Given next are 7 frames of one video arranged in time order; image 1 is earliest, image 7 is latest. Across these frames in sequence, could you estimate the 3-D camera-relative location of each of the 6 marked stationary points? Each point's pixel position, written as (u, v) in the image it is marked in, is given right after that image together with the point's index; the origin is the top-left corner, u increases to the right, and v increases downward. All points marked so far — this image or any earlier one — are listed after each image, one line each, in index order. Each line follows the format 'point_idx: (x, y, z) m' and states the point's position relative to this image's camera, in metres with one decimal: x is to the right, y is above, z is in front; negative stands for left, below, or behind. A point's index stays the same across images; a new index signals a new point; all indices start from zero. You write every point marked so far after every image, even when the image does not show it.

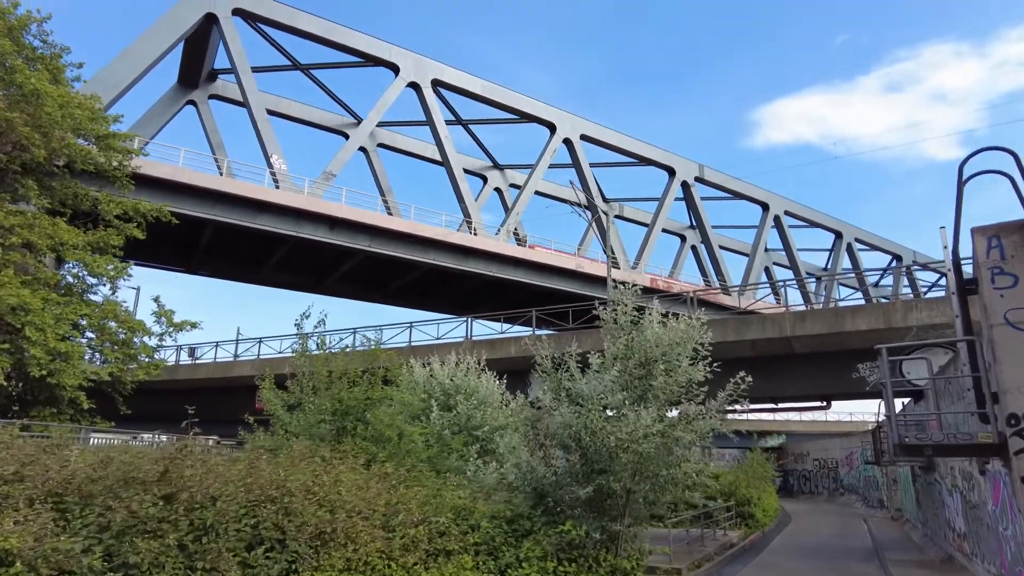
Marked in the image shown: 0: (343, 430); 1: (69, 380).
0: (-2.9, -2.4, +11.5) m
1: (-11.0, -2.2, +17.1) m
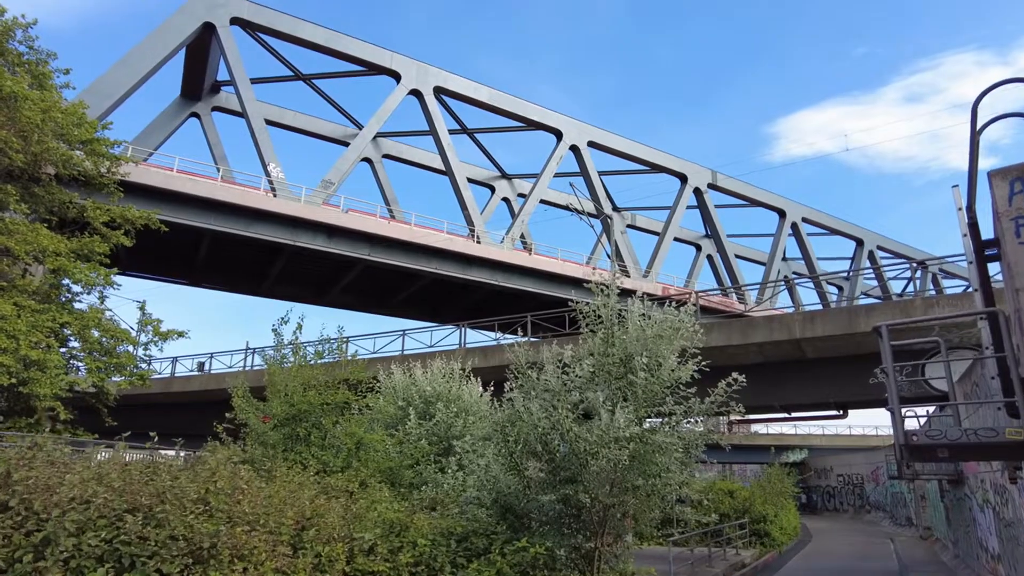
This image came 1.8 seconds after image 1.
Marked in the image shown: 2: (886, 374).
0: (-3.3, -2.3, +10.6) m
1: (-11.2, -2.4, +16.5) m
2: (+2.9, -0.7, +5.2) m
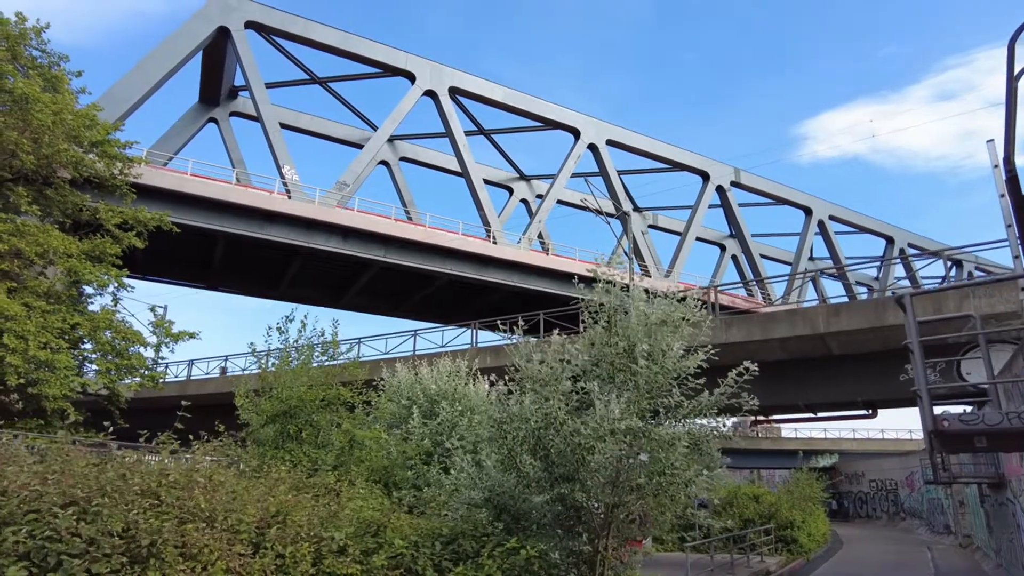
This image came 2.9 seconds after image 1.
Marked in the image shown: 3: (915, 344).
0: (-3.2, -2.2, +10.2) m
1: (-10.9, -2.4, +16.4) m
2: (+2.7, -0.4, +4.6) m
3: (+2.7, -0.4, +4.6) m
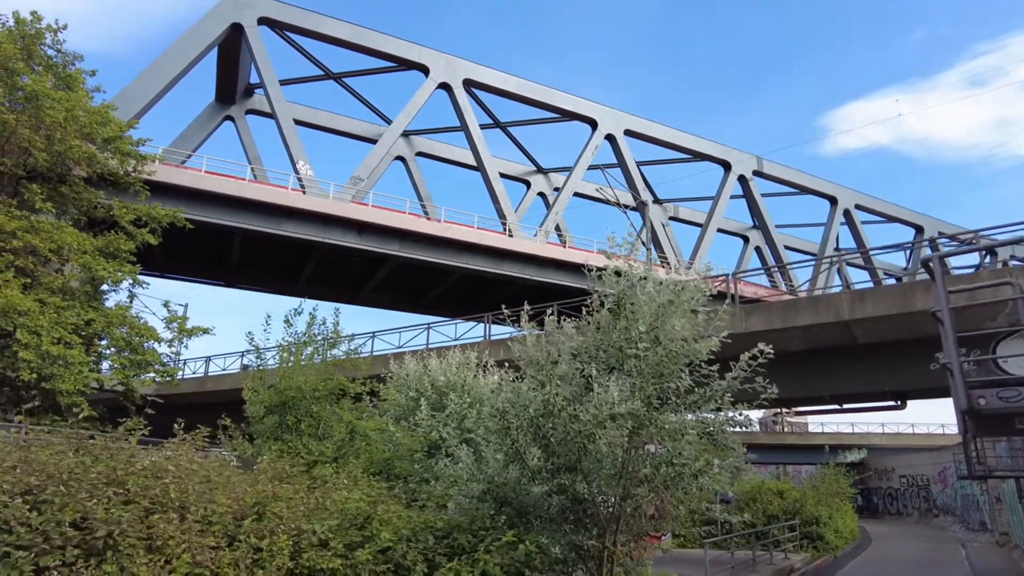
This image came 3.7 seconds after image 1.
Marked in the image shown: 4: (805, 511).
0: (-3.1, -2.1, +10.0) m
1: (-10.6, -2.3, +16.4) m
2: (+2.6, -0.2, +4.2) m
3: (+2.6, -0.1, +4.1) m
4: (+8.3, -6.3, +19.5) m
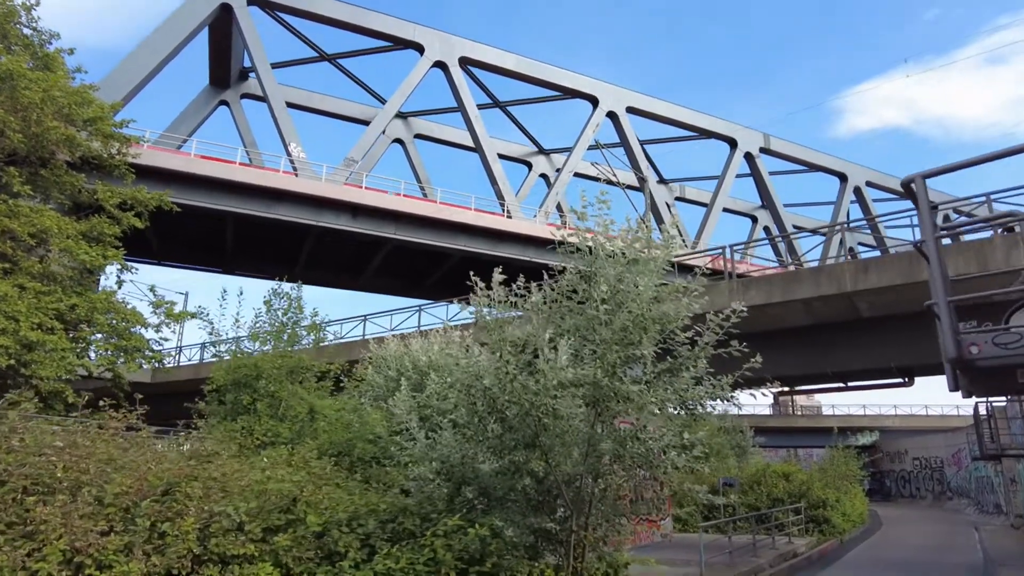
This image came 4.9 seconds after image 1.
0: (-3.4, -1.7, +9.5) m
1: (-10.8, -2.0, +16.0) m
2: (+2.2, +0.1, +3.5) m
3: (+2.2, +0.2, +3.5) m
4: (+8.2, -5.7, +18.9) m
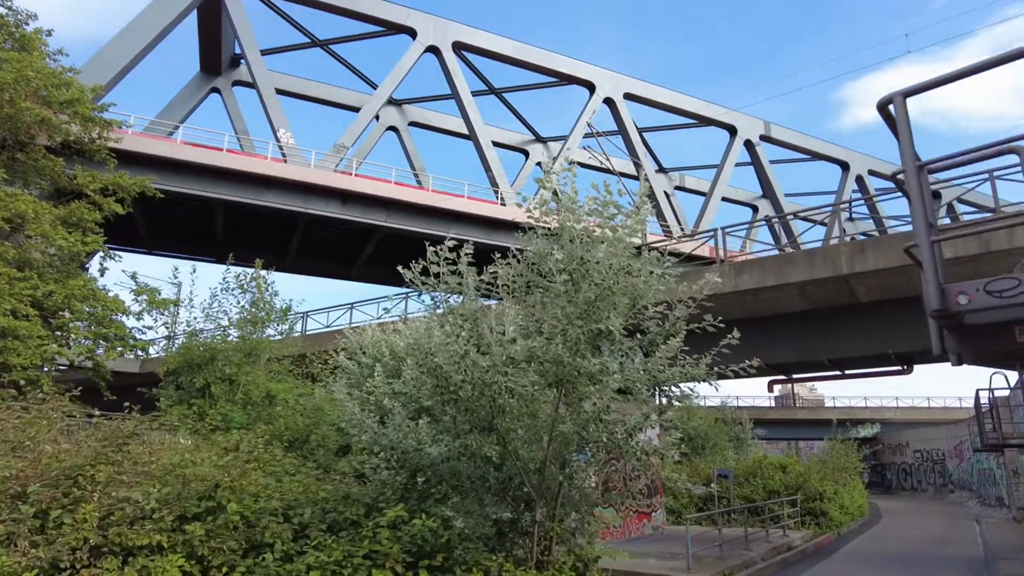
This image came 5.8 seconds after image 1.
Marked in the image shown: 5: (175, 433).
0: (-3.7, -1.4, +9.0) m
1: (-11.1, -1.6, +15.6) m
2: (+1.8, +0.3, +3.0) m
3: (+1.8, +0.4, +3.0) m
4: (+7.9, -5.3, +18.4) m
5: (-2.9, -1.3, +6.0) m
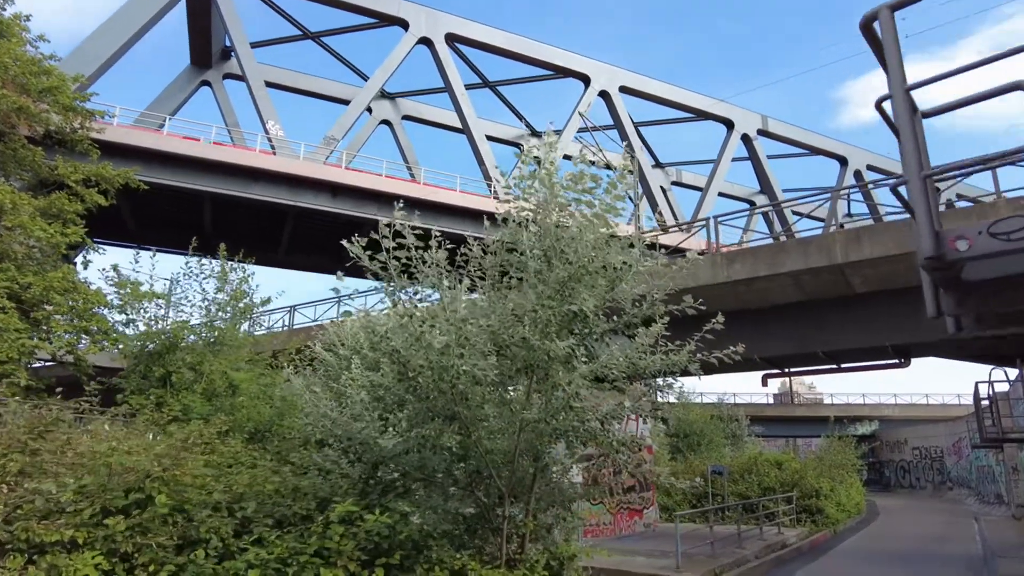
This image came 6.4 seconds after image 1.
0: (-4.0, -1.3, +8.6) m
1: (-11.4, -1.4, +15.2) m
2: (+1.5, +0.5, +2.7) m
3: (+1.6, +0.6, +2.6) m
4: (+7.6, -5.1, +18.0) m
5: (-3.2, -1.1, +5.6) m
